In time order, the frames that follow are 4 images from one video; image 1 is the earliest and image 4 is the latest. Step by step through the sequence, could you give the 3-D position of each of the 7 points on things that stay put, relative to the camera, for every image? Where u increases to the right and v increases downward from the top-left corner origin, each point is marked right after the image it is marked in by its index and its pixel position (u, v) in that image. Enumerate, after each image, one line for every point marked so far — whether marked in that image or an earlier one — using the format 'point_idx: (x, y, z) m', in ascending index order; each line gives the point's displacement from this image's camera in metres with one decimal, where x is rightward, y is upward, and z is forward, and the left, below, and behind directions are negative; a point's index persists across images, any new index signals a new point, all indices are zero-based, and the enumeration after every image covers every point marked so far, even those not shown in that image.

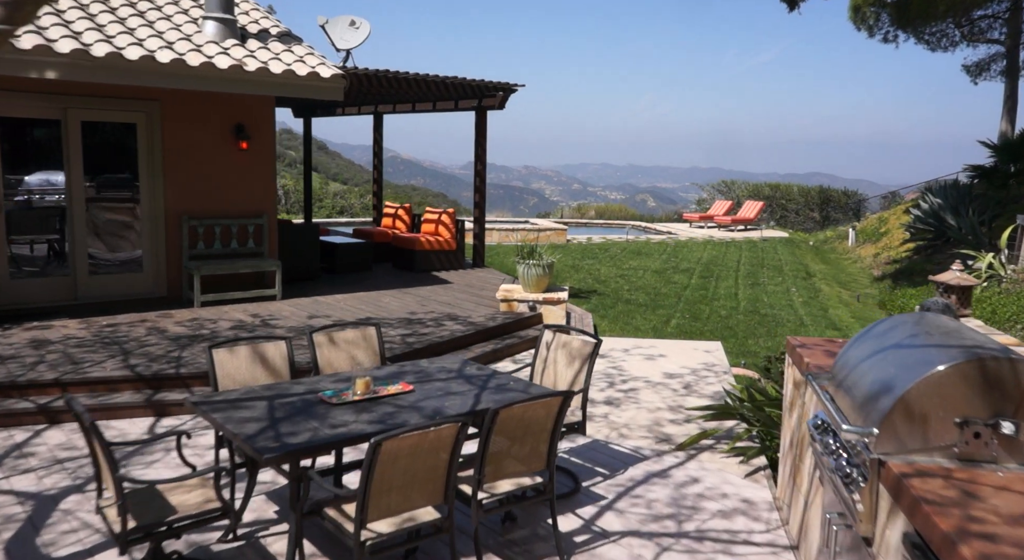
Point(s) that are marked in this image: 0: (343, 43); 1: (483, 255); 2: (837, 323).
0: (-2.3, +3.2, +8.8) m
1: (-0.4, +0.3, +9.2) m
2: (+4.7, -0.6, +9.3) m
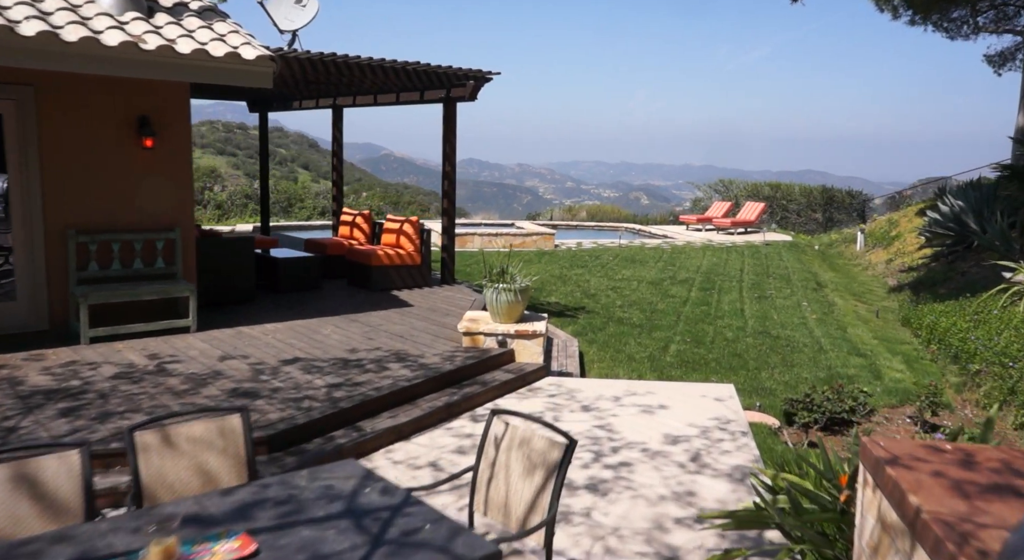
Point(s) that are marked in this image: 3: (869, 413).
0: (-2.6, +3.0, +7.5) m
1: (-0.7, +0.1, +8.0) m
2: (+4.4, -0.8, +8.2) m
3: (+3.2, -1.2, +5.8) m
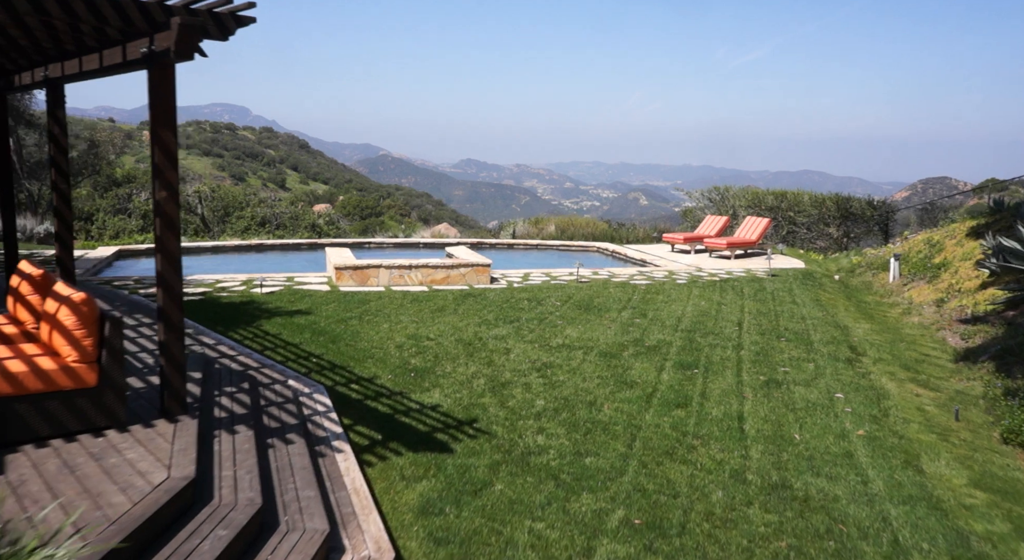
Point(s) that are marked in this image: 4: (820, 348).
0: (-4.0, +2.2, +3.7) m
1: (-2.1, -0.7, +4.2) m
2: (+3.0, -1.6, +4.4) m
3: (+1.8, -2.0, +2.0) m
4: (+3.9, -0.9, +8.3) m
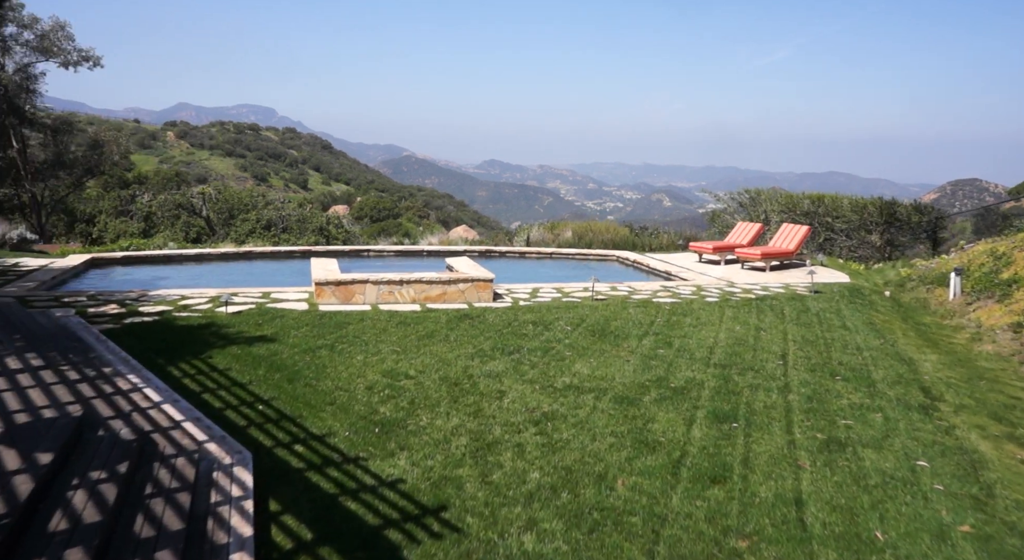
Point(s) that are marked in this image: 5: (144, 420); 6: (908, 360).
0: (-4.1, +2.0, +2.5) m
1: (-2.2, -0.9, +2.8) m
2: (+2.9, -1.9, +2.9) m
3: (+1.6, -2.2, +0.6) m
4: (+3.9, -1.1, +6.7) m
5: (-2.6, -1.0, +4.7) m
6: (+4.8, -1.0, +7.9) m
